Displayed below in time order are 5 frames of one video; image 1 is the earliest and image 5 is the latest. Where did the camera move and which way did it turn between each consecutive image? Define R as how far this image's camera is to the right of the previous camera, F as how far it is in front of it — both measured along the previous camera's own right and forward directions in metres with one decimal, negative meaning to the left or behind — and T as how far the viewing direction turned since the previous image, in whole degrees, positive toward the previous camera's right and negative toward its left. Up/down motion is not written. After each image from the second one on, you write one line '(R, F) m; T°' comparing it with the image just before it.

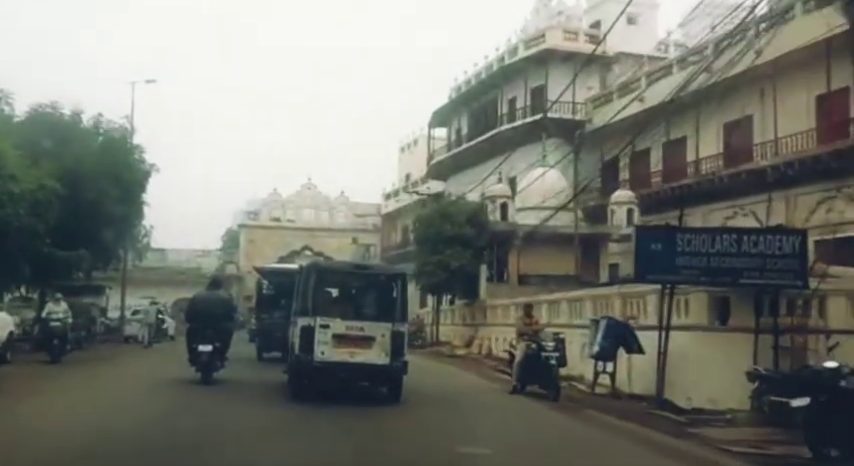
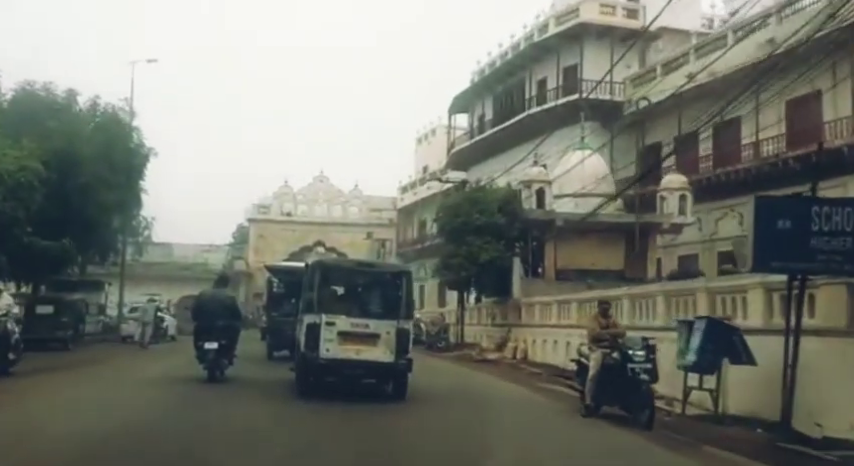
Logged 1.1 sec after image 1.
(-0.5, +3.4) m; -1°
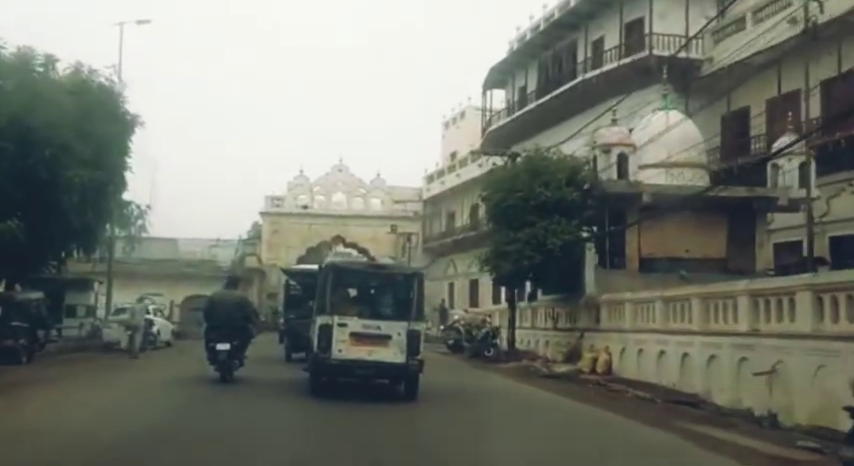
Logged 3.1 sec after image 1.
(-0.8, +6.0) m; -1°
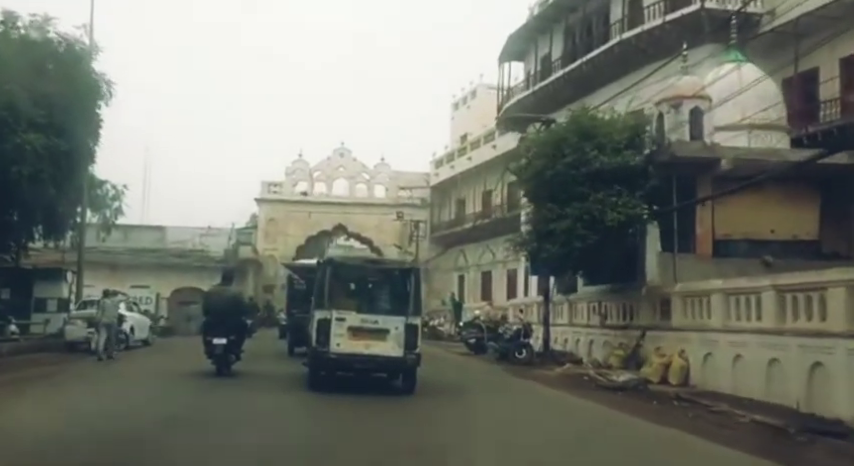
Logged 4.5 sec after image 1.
(-0.5, +4.2) m; 0°
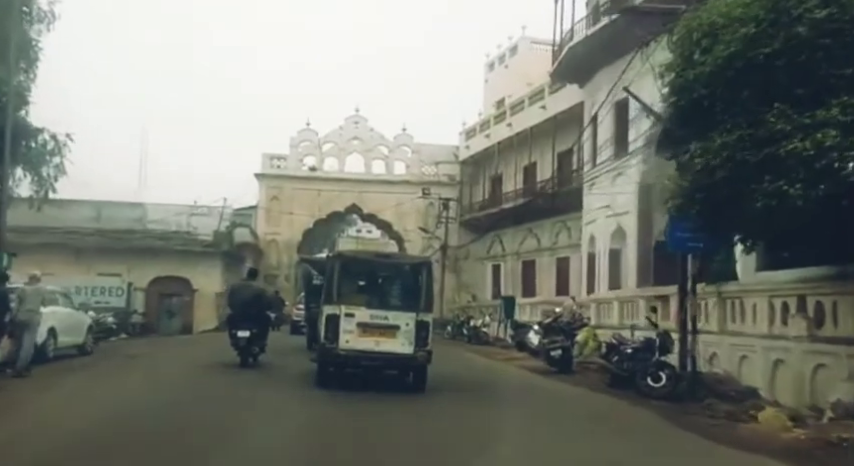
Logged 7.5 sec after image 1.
(-1.0, +8.5) m; -1°
